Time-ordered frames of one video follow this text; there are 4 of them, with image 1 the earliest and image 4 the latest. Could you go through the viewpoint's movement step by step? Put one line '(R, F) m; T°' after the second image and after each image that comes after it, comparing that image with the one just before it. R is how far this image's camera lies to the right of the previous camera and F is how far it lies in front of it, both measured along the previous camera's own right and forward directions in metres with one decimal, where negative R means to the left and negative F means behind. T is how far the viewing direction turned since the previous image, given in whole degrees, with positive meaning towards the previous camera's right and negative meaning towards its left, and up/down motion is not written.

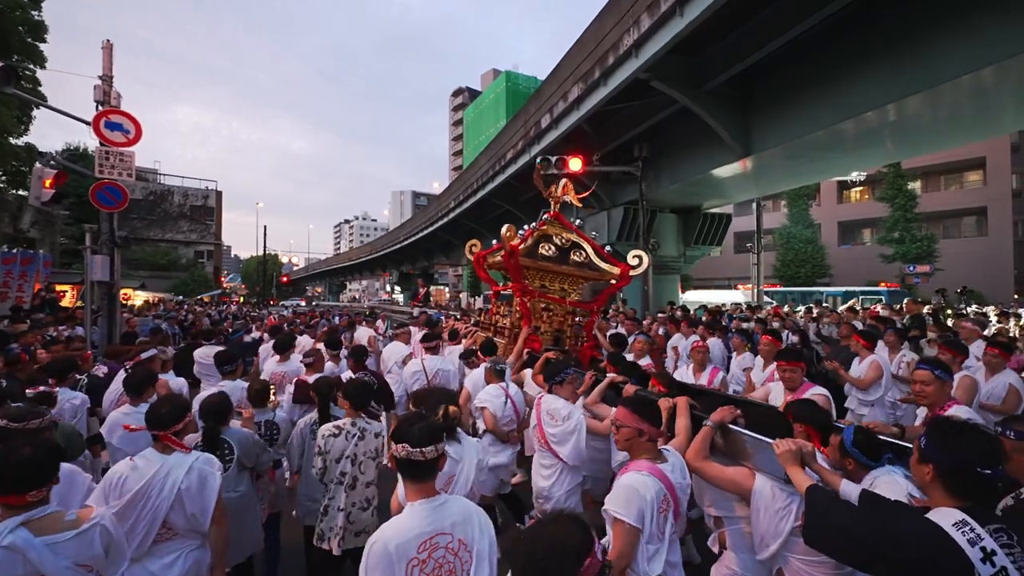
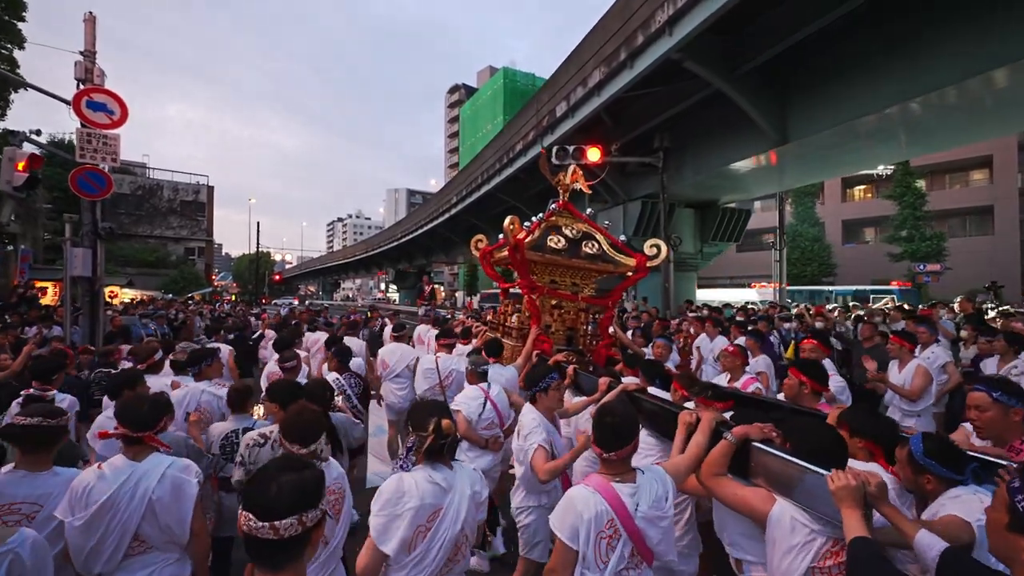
(-0.4, +0.6) m; +1°
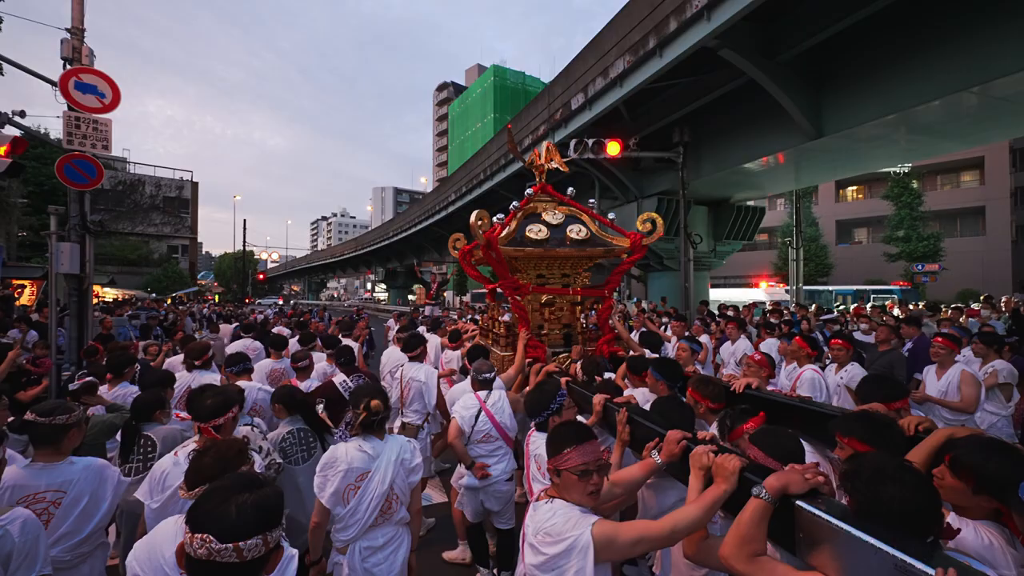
(-0.6, +0.5) m; +2°
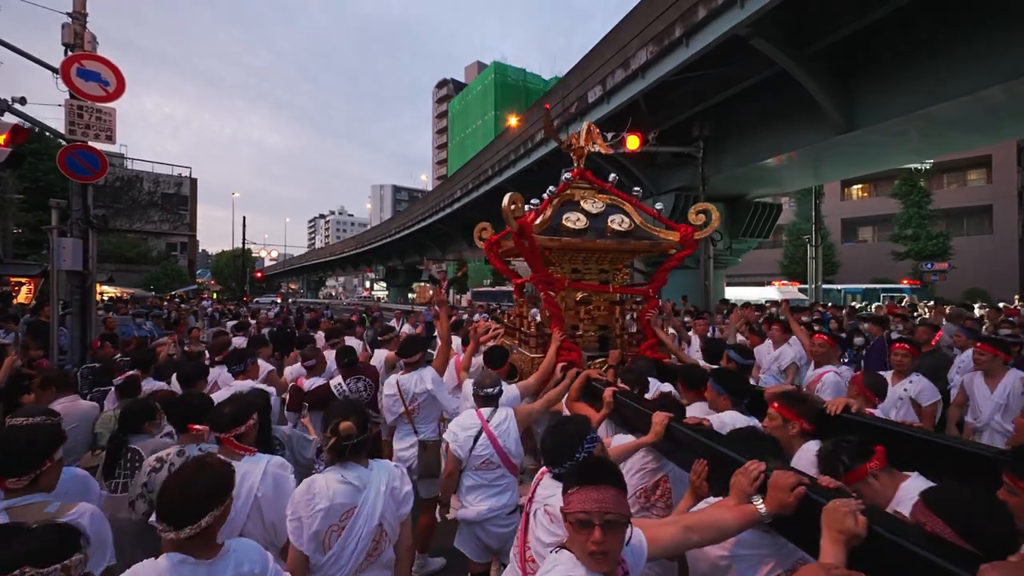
(-0.3, +0.3) m; 0°
